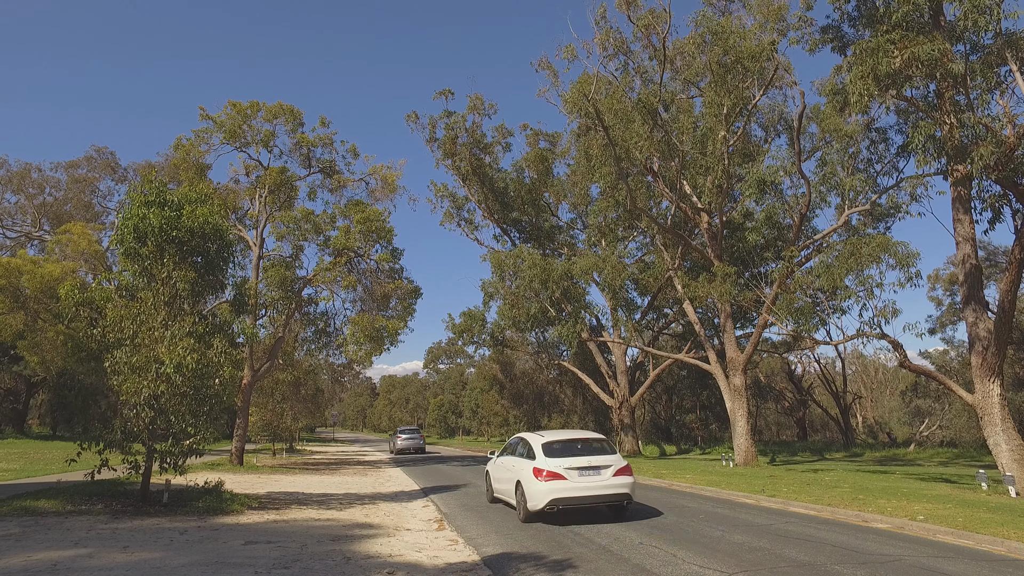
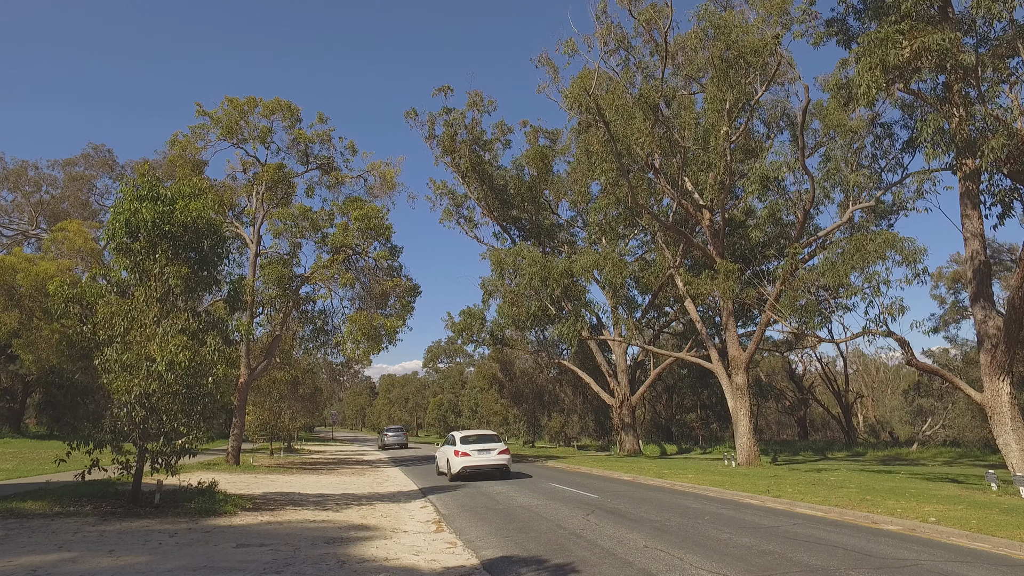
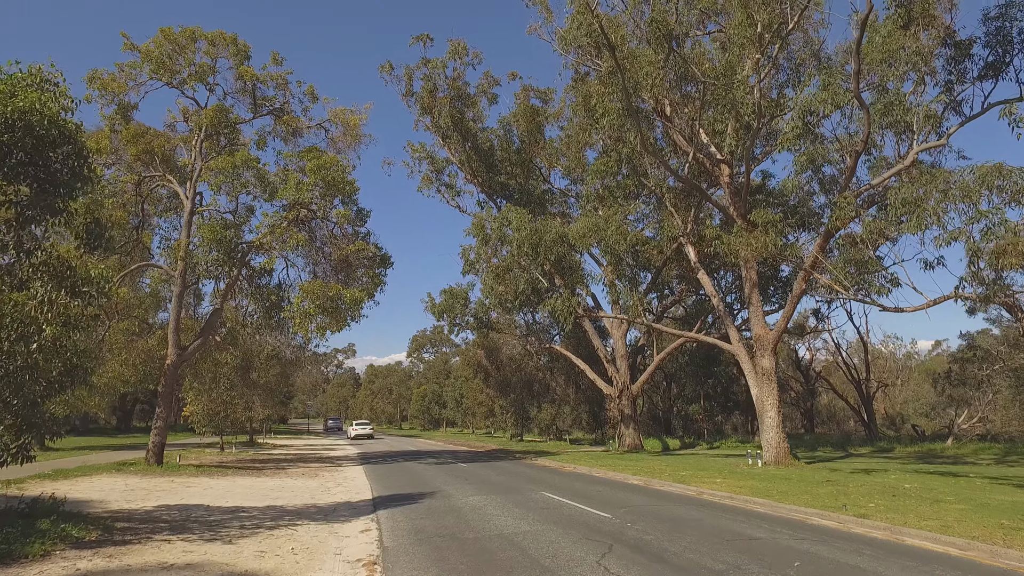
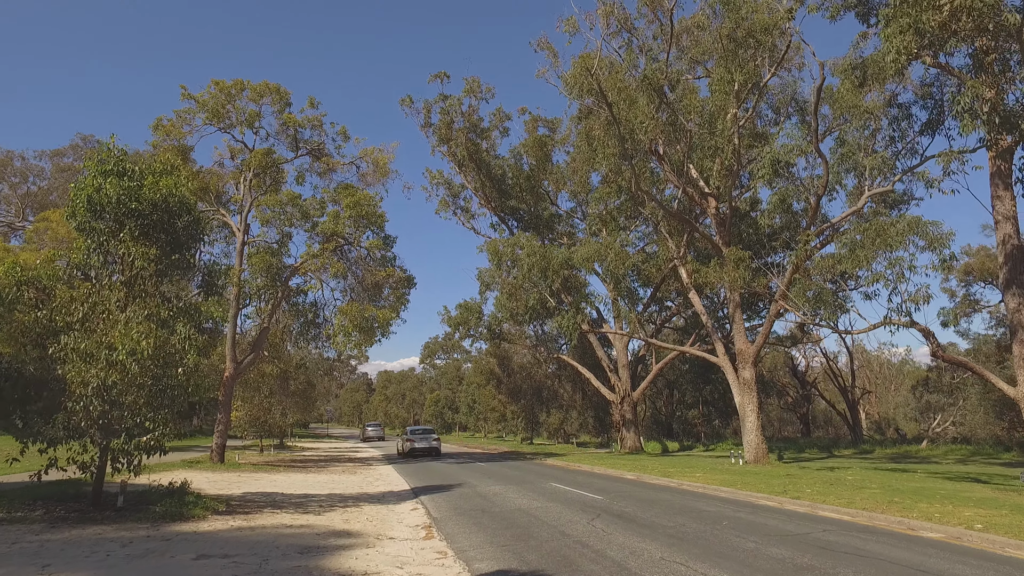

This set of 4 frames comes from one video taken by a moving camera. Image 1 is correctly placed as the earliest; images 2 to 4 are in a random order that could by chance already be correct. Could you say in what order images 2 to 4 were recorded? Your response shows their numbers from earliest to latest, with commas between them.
2, 4, 3
